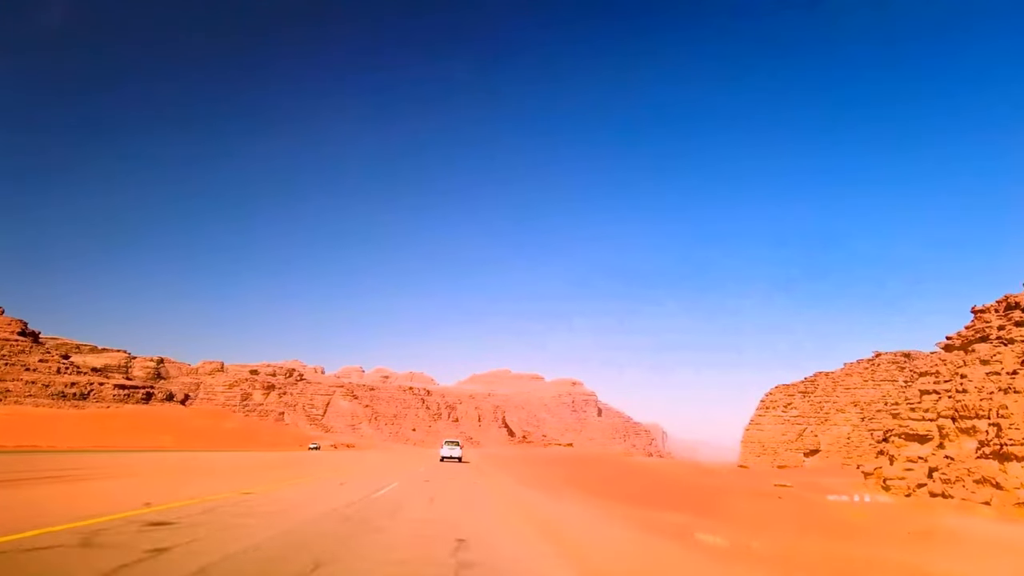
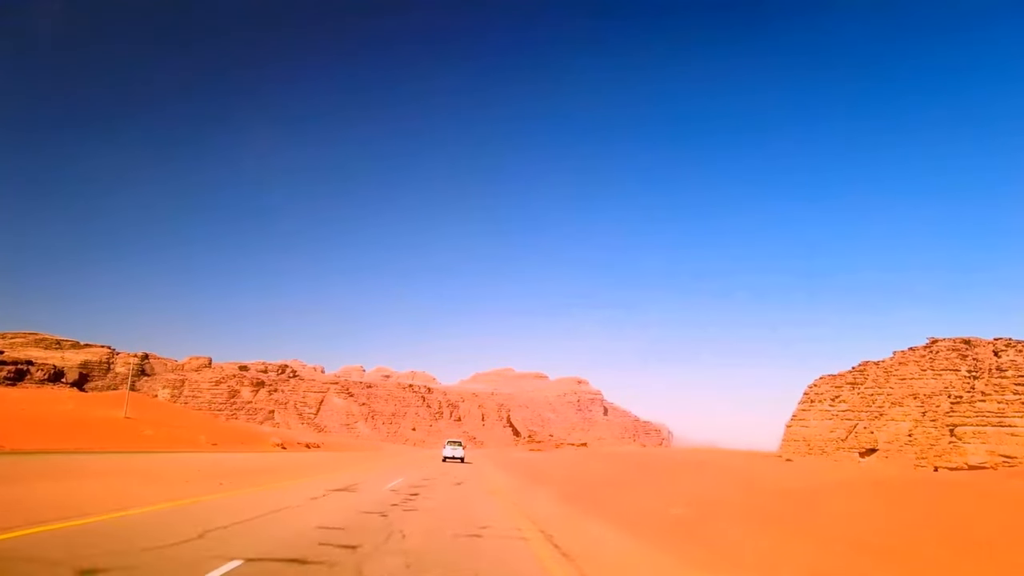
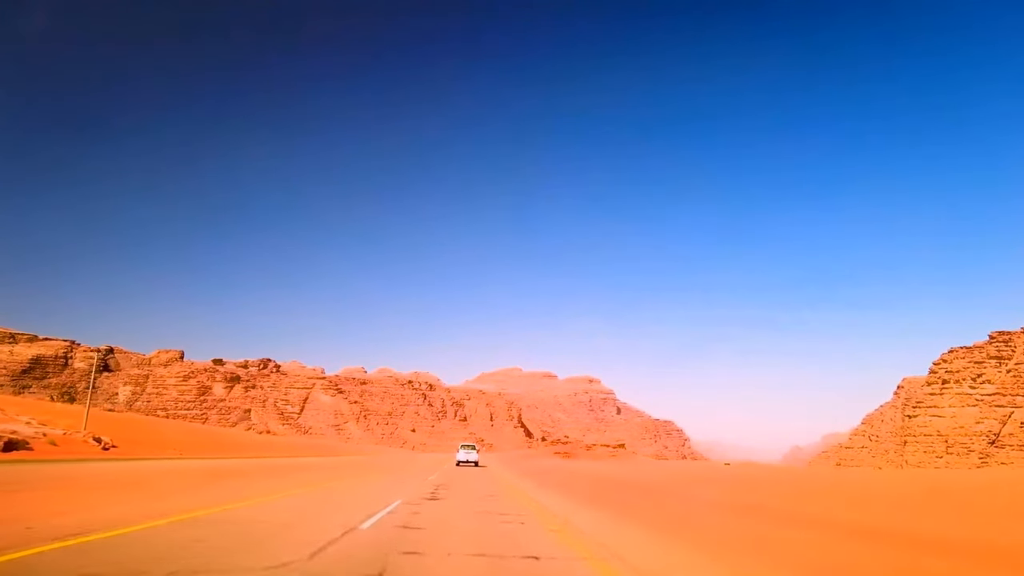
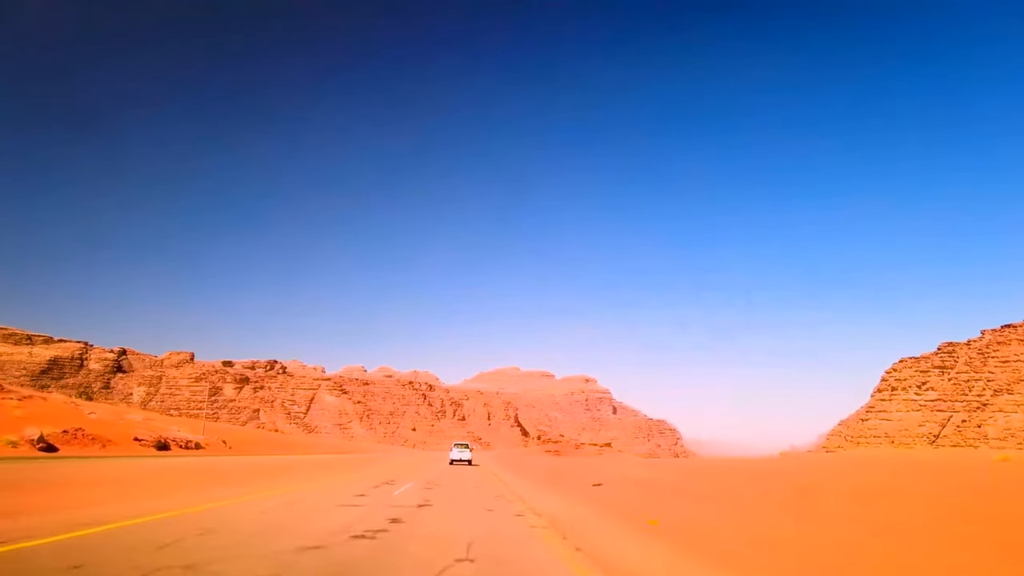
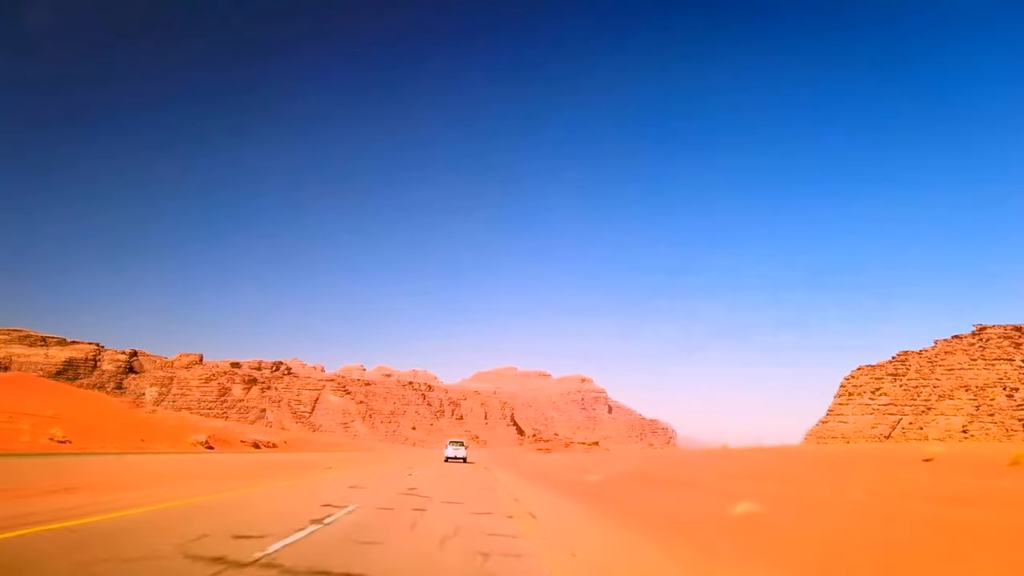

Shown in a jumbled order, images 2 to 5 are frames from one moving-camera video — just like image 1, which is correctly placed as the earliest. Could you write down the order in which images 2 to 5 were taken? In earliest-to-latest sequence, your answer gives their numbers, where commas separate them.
2, 5, 4, 3
